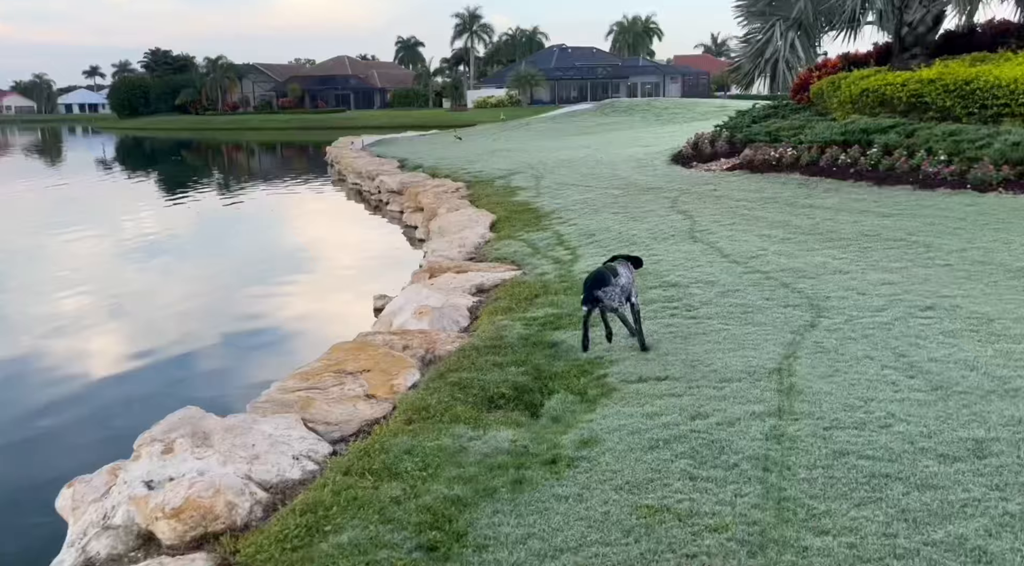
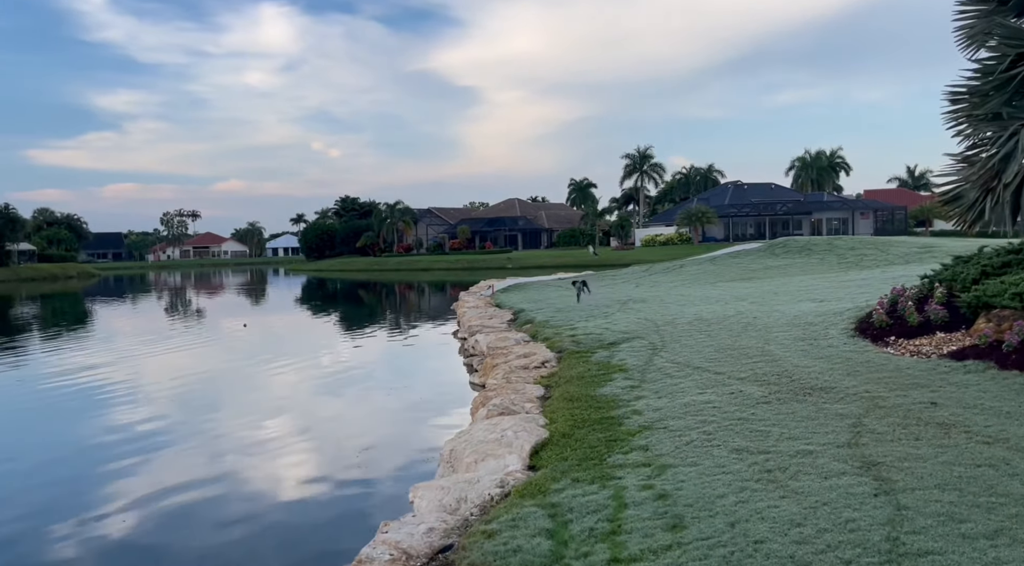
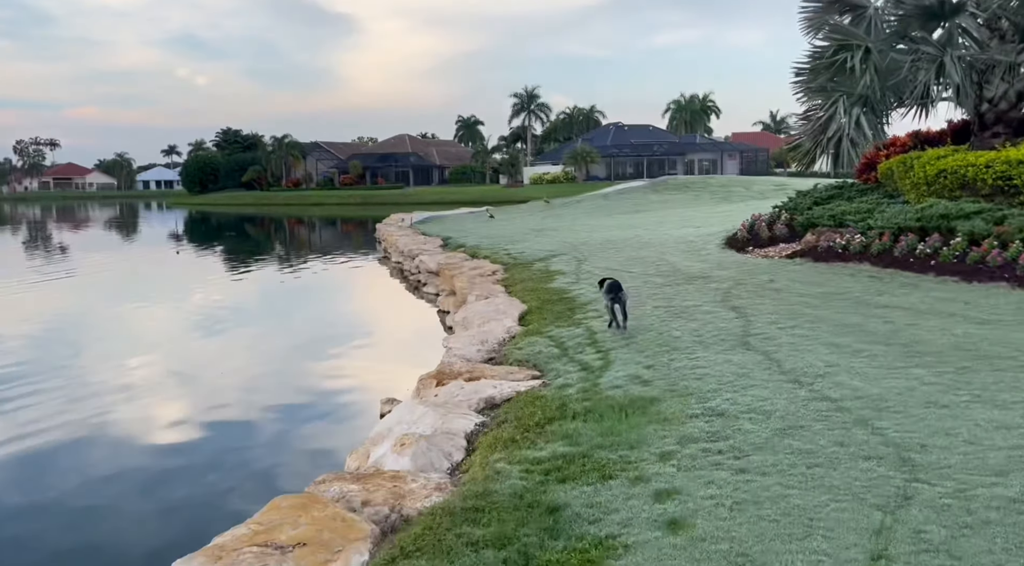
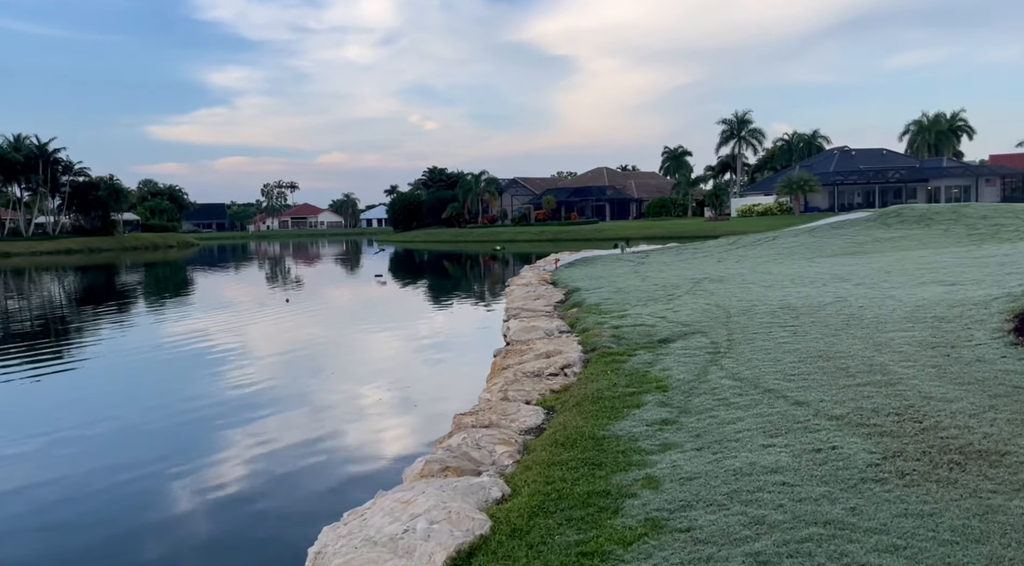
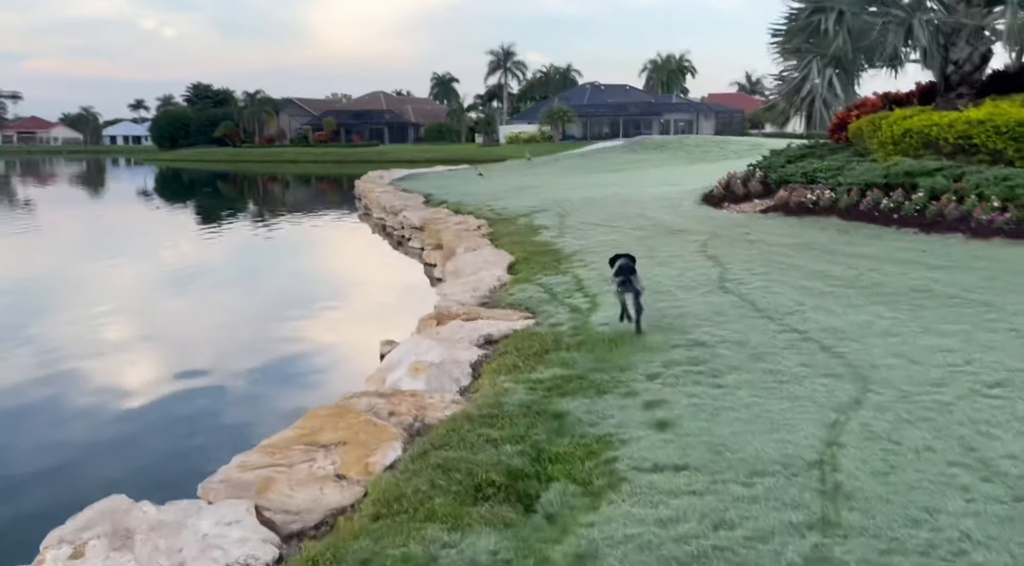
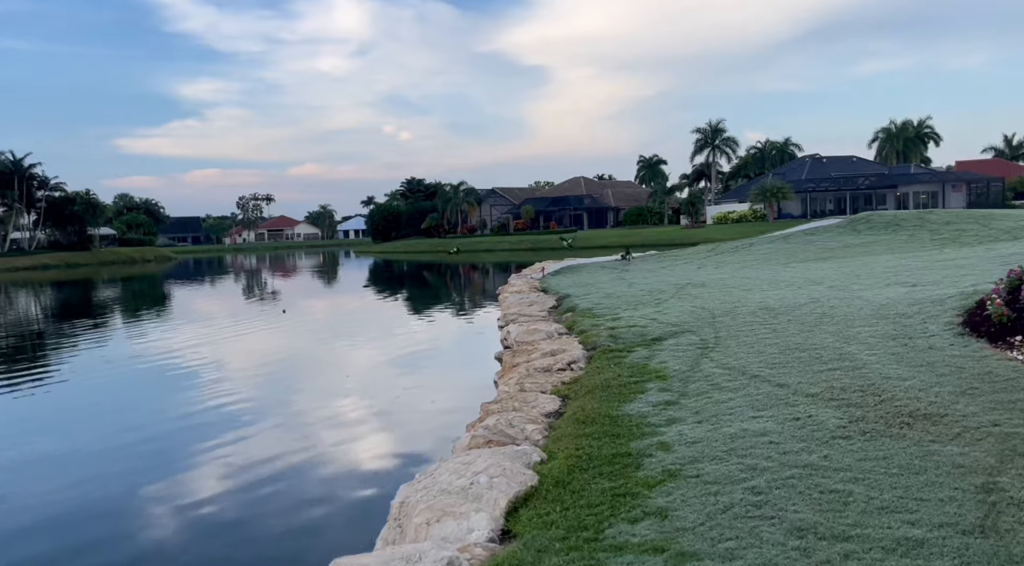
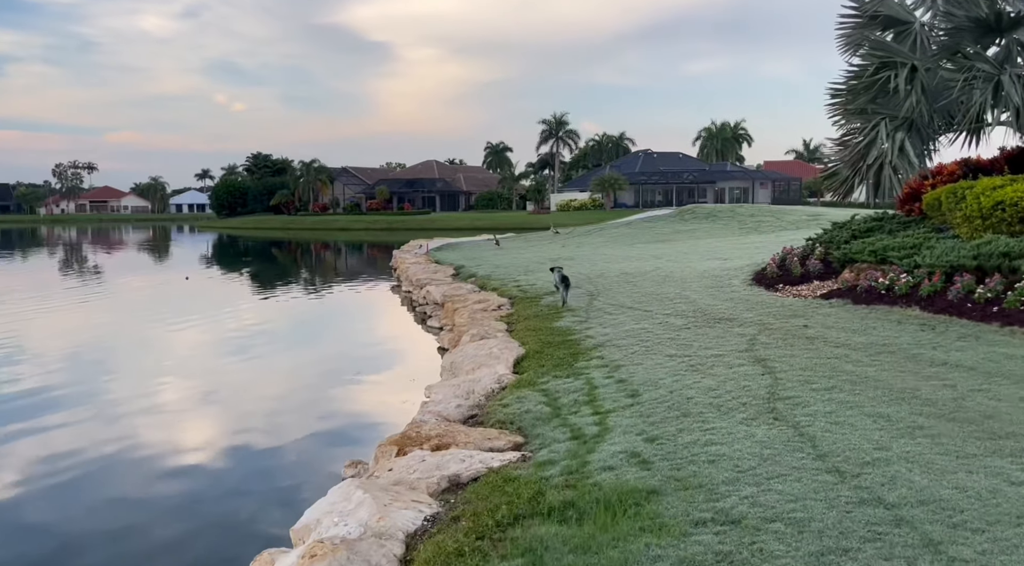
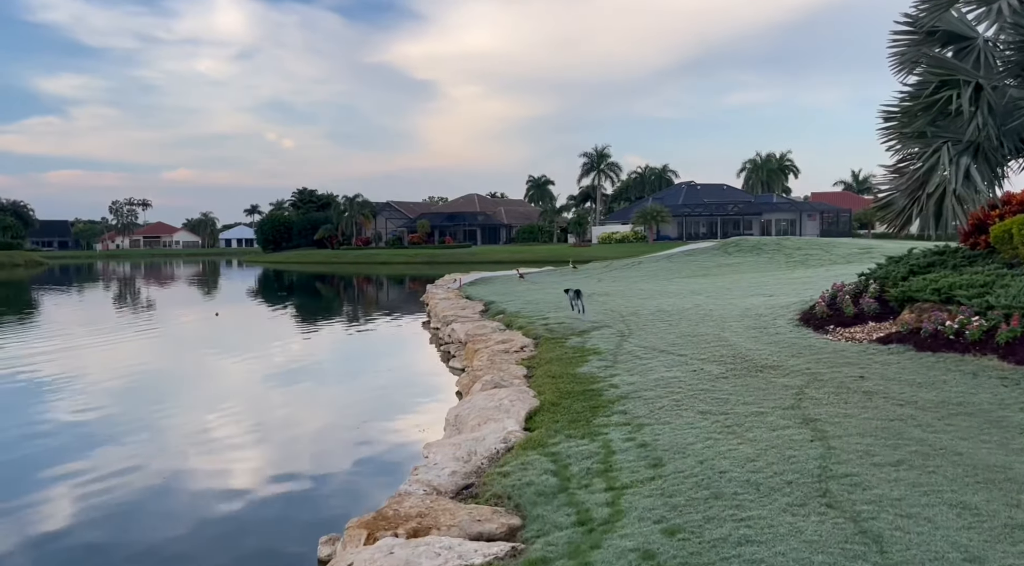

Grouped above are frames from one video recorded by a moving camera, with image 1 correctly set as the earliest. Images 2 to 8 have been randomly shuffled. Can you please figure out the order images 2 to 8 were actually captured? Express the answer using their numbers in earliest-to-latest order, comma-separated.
5, 3, 7, 8, 2, 6, 4
